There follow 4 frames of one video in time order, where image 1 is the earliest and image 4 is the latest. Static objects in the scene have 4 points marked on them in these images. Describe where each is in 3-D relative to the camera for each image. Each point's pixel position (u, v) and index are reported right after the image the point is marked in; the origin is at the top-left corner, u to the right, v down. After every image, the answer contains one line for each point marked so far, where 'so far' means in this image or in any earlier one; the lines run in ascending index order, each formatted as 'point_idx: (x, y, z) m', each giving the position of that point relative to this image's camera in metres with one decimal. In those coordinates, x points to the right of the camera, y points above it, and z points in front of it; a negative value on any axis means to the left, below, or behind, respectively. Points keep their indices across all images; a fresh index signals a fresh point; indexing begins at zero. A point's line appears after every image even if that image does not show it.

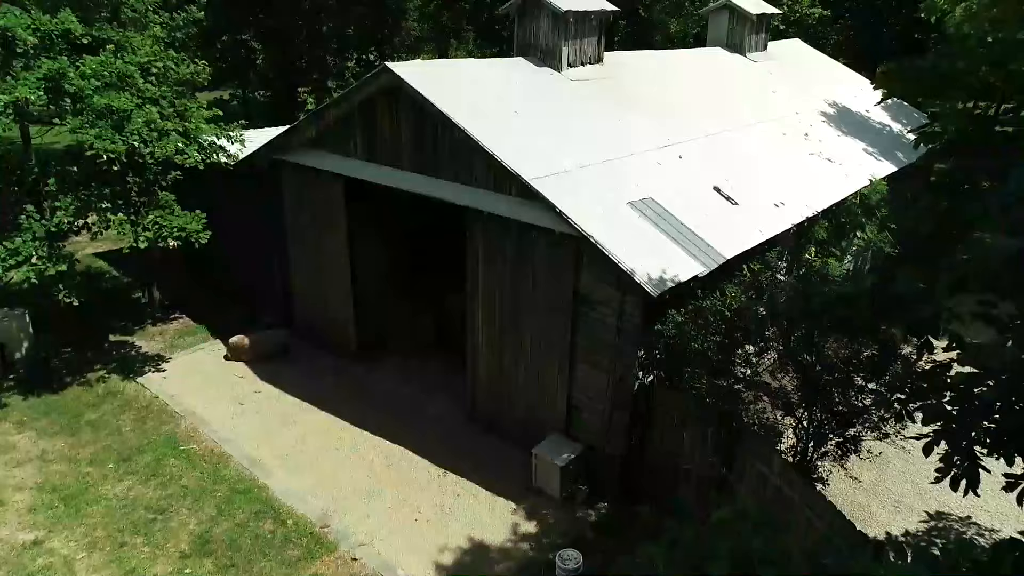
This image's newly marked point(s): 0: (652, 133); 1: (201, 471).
0: (+1.7, +1.8, +8.4) m
1: (-3.2, -1.9, +7.5) m
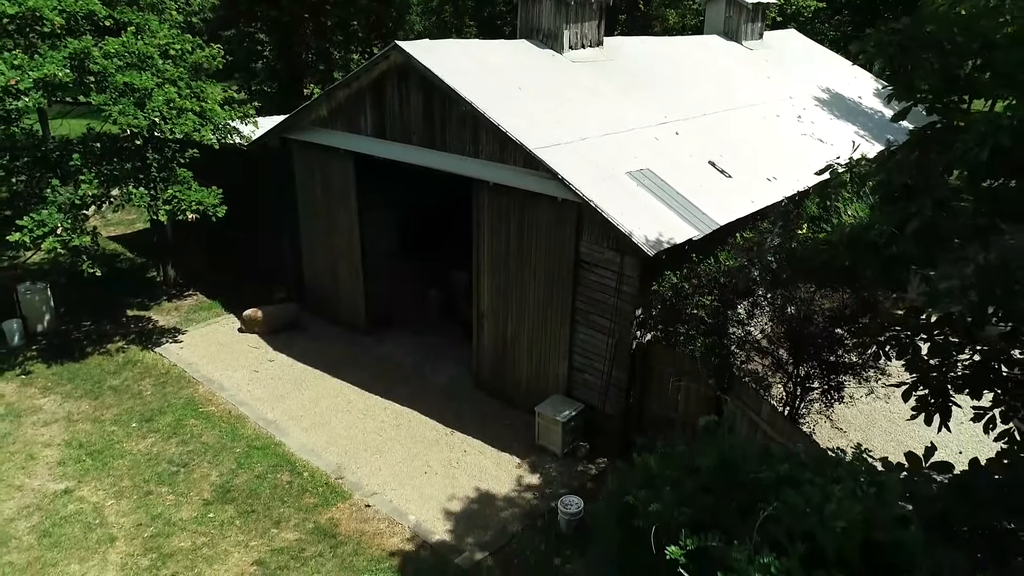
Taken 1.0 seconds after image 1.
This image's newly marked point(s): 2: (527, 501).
0: (+1.7, +2.2, +8.8) m
1: (-3.2, -1.5, +7.8) m
2: (+0.1, -2.0, +6.8) m
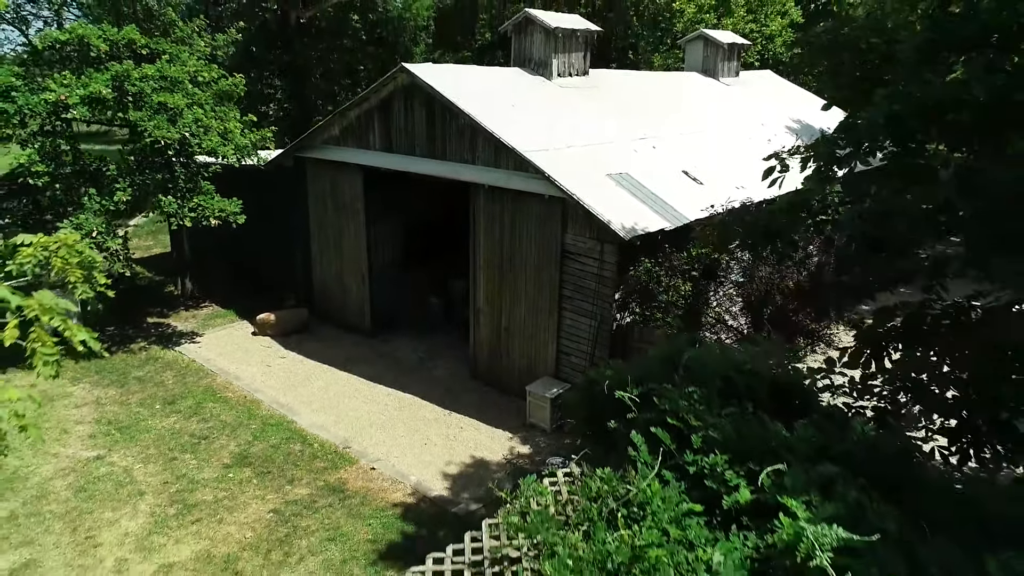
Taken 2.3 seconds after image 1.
0: (+1.6, +2.2, +9.8) m
1: (-3.3, -1.5, +8.5) m
2: (+0.1, -1.8, +7.4) m
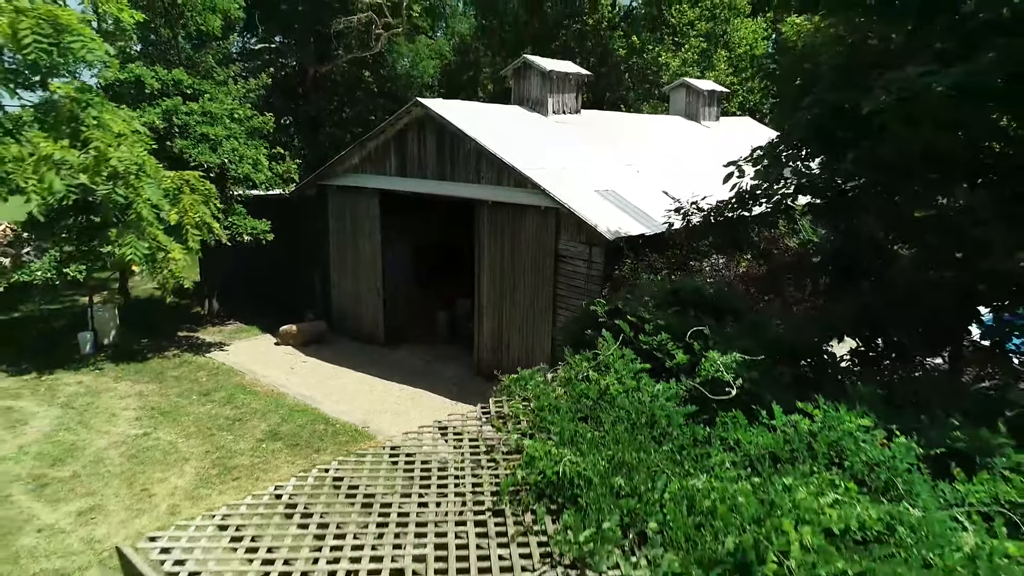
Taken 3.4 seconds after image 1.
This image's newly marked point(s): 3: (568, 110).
0: (+1.6, +2.0, +11.1) m
1: (-3.3, -1.5, +9.5) m
2: (+0.1, -1.8, +8.4) m
3: (+0.9, +3.0, +12.3) m
